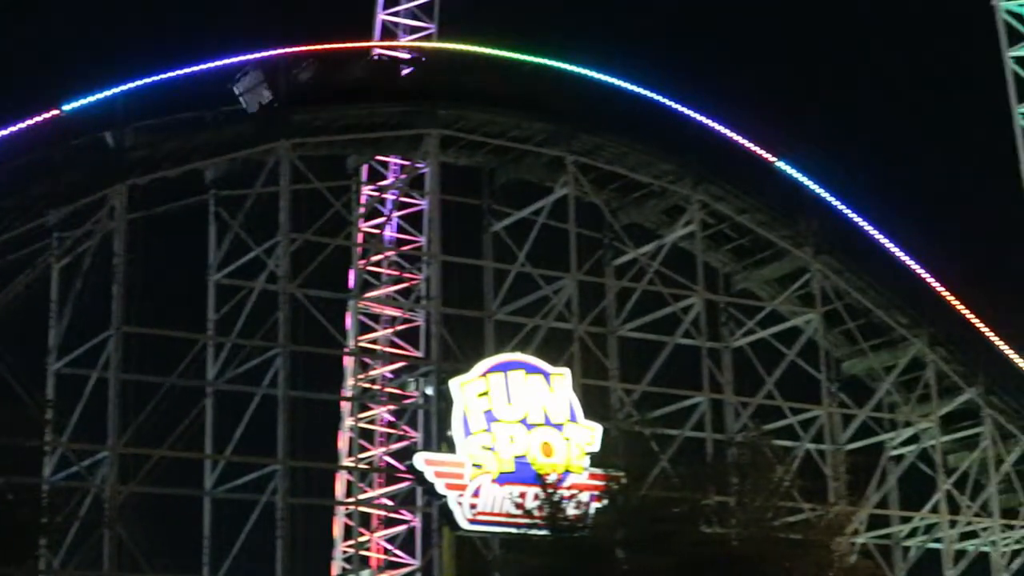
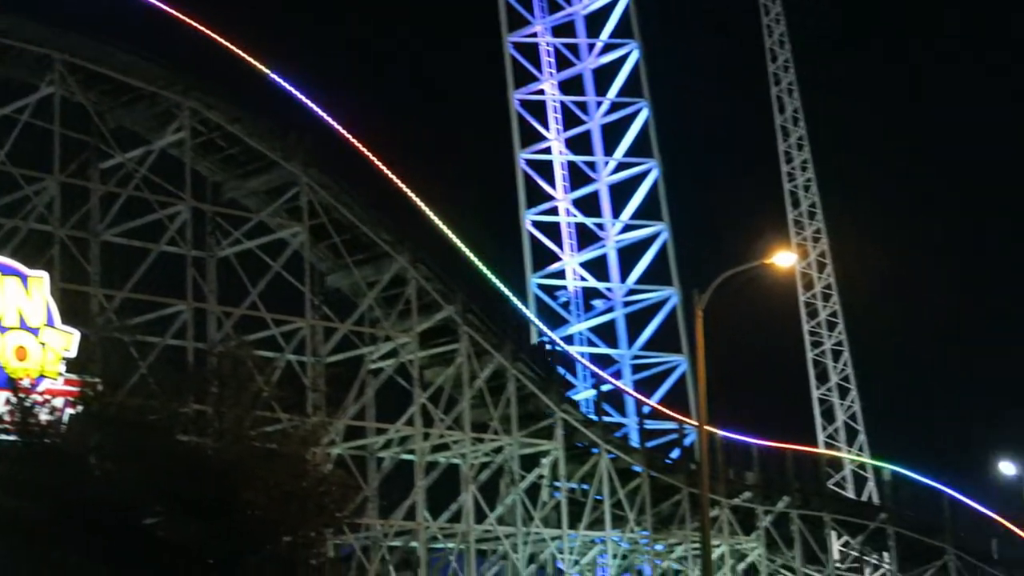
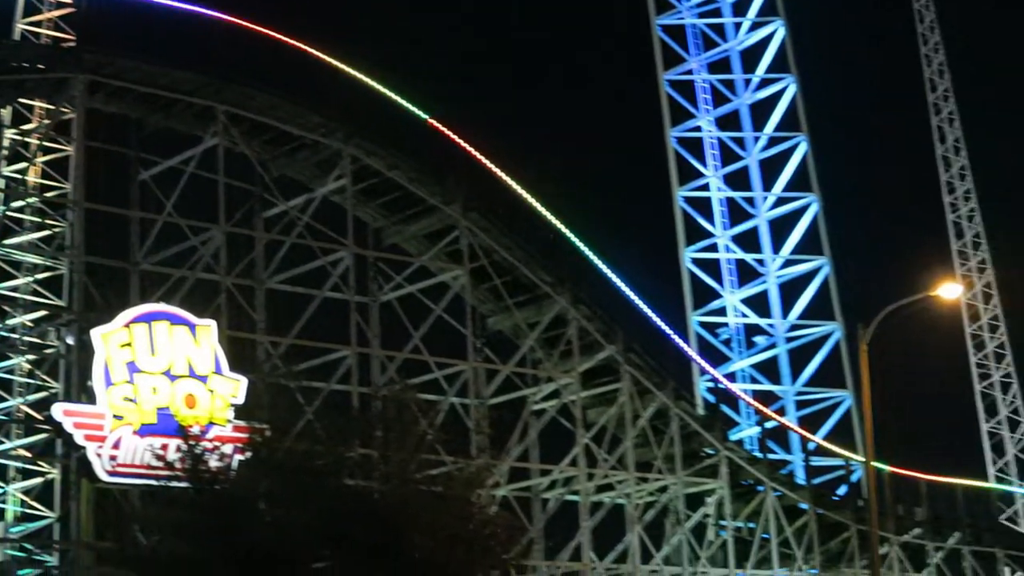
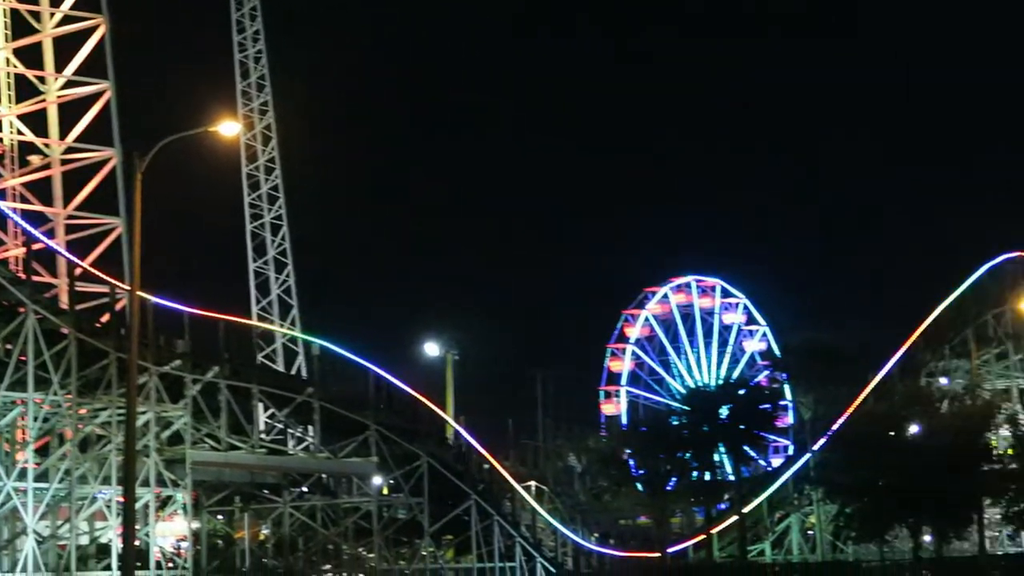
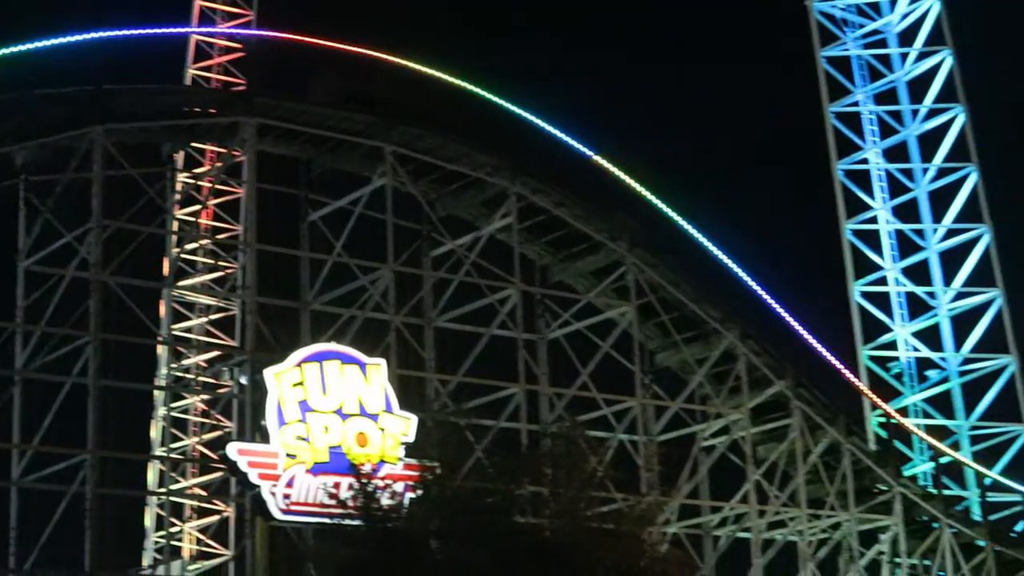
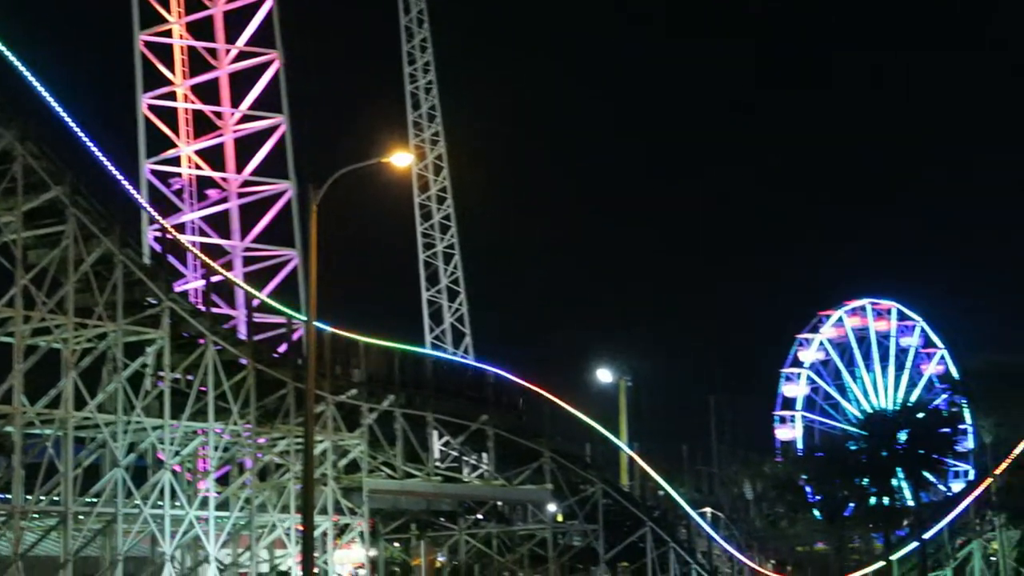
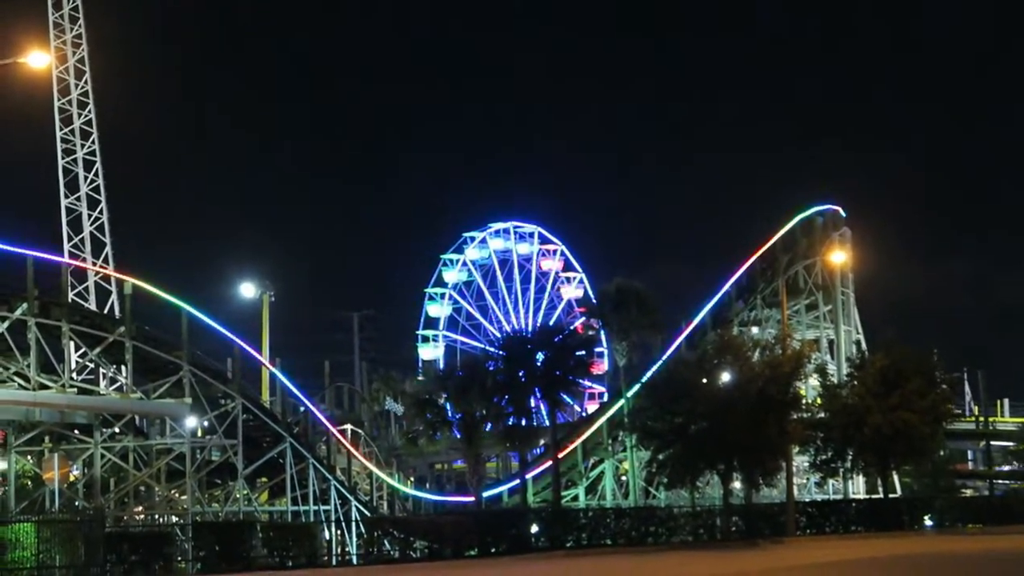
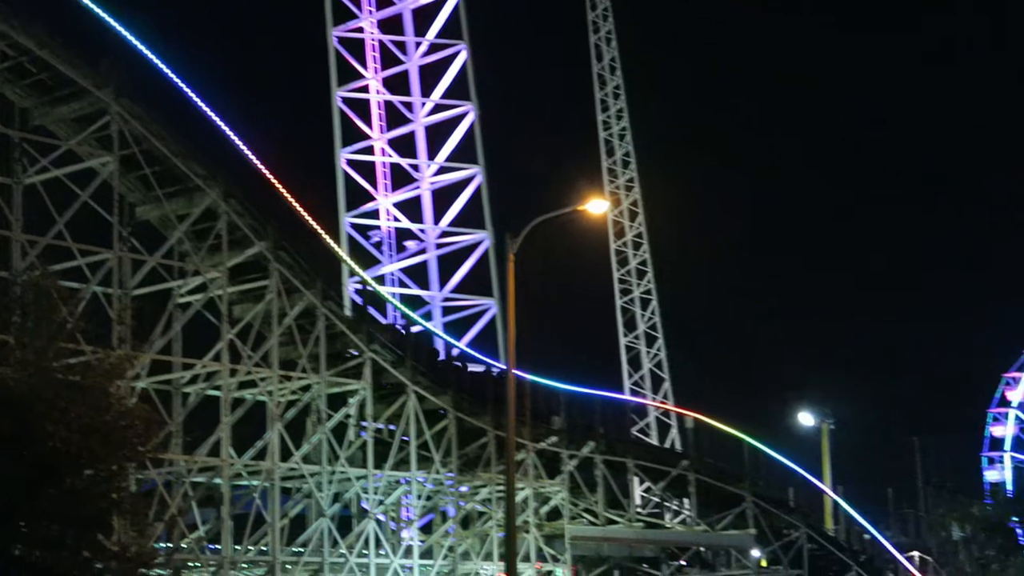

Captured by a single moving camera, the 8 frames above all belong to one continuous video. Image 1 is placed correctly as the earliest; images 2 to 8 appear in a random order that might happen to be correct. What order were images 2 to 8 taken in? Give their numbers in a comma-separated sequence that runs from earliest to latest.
5, 3, 2, 8, 6, 4, 7
